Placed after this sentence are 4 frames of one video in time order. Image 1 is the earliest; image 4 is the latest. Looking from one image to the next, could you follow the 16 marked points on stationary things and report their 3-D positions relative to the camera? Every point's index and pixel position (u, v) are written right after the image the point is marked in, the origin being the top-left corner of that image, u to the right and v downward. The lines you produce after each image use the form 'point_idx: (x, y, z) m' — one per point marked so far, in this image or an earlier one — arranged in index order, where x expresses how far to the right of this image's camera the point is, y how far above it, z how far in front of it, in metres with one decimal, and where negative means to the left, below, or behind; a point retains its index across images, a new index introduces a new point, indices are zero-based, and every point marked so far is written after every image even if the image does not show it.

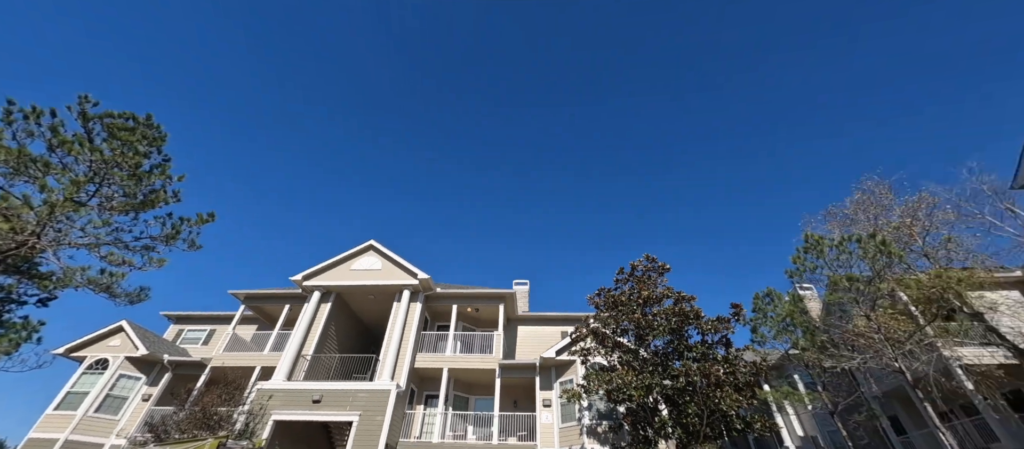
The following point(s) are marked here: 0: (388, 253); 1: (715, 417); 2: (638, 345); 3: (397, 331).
0: (-5.5, -1.3, +16.8) m
1: (+4.9, -4.7, +9.2) m
2: (+3.5, -3.4, +10.5) m
3: (-4.5, -4.1, +14.5) m
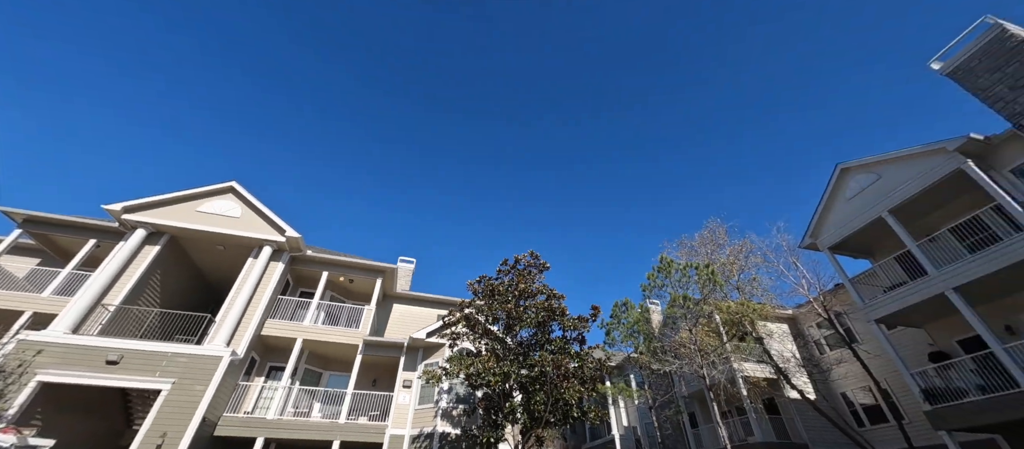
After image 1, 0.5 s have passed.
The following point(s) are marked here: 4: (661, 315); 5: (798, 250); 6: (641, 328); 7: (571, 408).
0: (-9.9, +0.9, +14.4) m
1: (+1.2, -4.8, +10.0) m
2: (-0.2, -3.2, +10.9) m
3: (-8.9, -2.2, +12.6) m
4: (+7.2, -4.5, +17.4) m
5: (+12.1, -1.1, +15.9) m
6: (+6.1, -4.9, +17.3) m
7: (+1.6, -4.9, +10.0) m
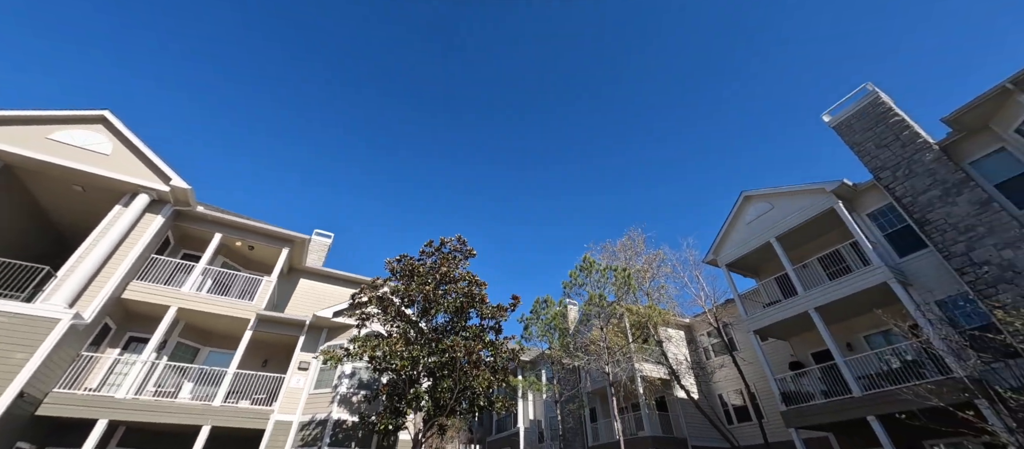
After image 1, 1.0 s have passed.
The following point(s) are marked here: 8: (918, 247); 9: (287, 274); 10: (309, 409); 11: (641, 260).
0: (-12.2, +2.8, +12.0) m
1: (-1.2, -4.4, +9.7) m
2: (-2.5, -2.6, +10.4) m
3: (-11.2, -0.5, +10.4) m
4: (+3.3, -4.7, +18.1) m
5: (+8.8, -1.9, +17.6) m
6: (+2.2, -4.9, +17.8) m
7: (-0.9, -4.5, +9.8) m
8: (+12.8, -0.7, +11.9) m
9: (-9.7, -2.1, +16.3) m
10: (-6.7, -6.0, +12.3) m
11: (+6.0, -1.6, +17.5) m
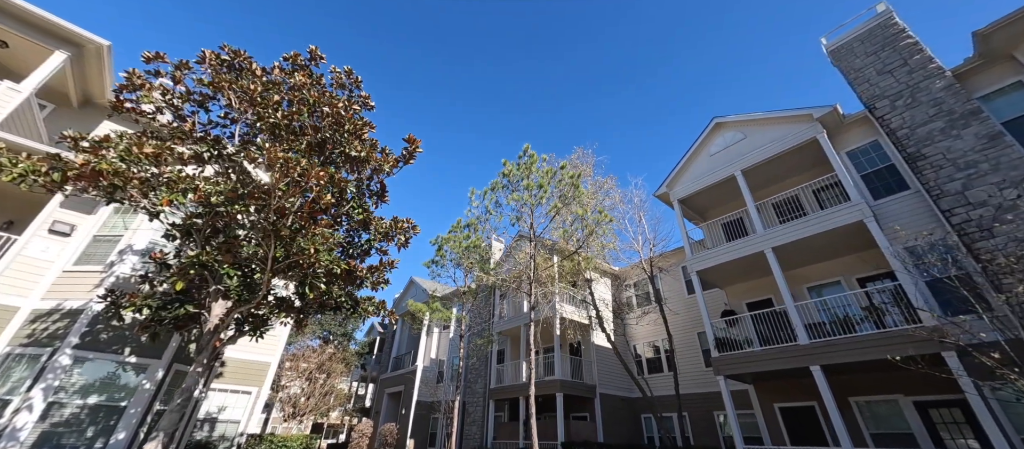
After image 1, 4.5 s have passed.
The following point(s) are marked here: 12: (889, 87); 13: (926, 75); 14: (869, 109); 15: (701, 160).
0: (-13.1, +8.0, +5.5) m
1: (-3.3, -0.8, +6.0) m
2: (-4.3, +1.2, +6.2) m
3: (-12.5, +4.5, +4.4) m
4: (-0.3, -0.8, +15.0) m
5: (+5.5, +1.1, +15.3) m
6: (-1.4, -0.9, +14.5) m
7: (-3.0, -1.0, +6.1) m
8: (+10.6, +1.0, +10.3) m
9: (-12.2, +3.4, +10.6) m
10: (-9.3, -1.4, +7.7) m
11: (+2.9, +1.7, +14.7) m
12: (+10.7, +3.9, +10.7) m
13: (+11.2, +4.0, +10.2) m
14: (+10.3, +3.3, +10.9) m
15: (+7.3, +2.5, +14.5) m
